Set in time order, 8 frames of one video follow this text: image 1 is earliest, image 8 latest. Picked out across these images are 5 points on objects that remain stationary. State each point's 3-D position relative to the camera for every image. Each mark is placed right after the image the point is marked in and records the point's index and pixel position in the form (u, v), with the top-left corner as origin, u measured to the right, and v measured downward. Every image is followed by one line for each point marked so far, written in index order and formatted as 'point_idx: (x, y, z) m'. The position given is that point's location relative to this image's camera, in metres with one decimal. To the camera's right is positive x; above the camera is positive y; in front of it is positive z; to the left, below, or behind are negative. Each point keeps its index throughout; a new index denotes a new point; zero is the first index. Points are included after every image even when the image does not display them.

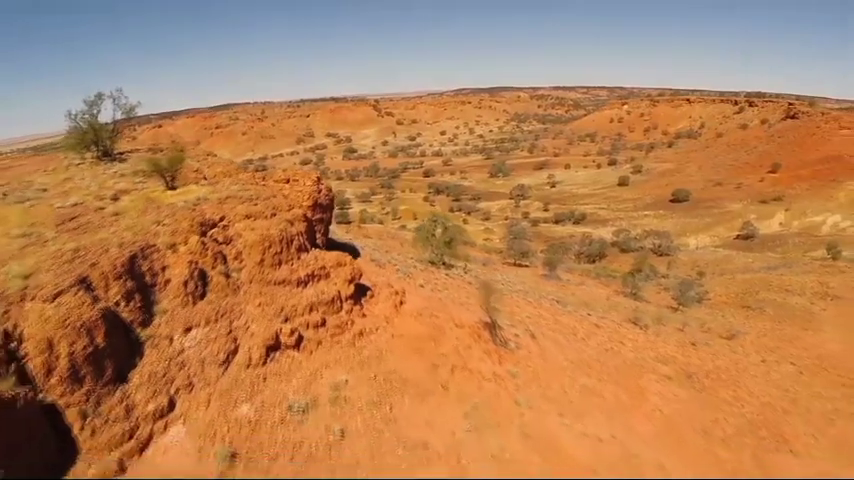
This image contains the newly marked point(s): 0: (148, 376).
0: (-2.3, -1.2, +5.2) m
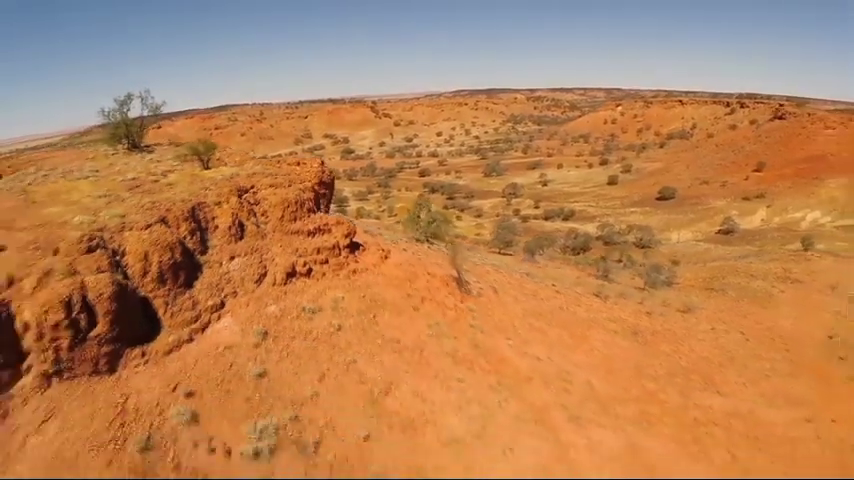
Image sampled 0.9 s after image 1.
0: (-2.7, -0.6, +7.4) m
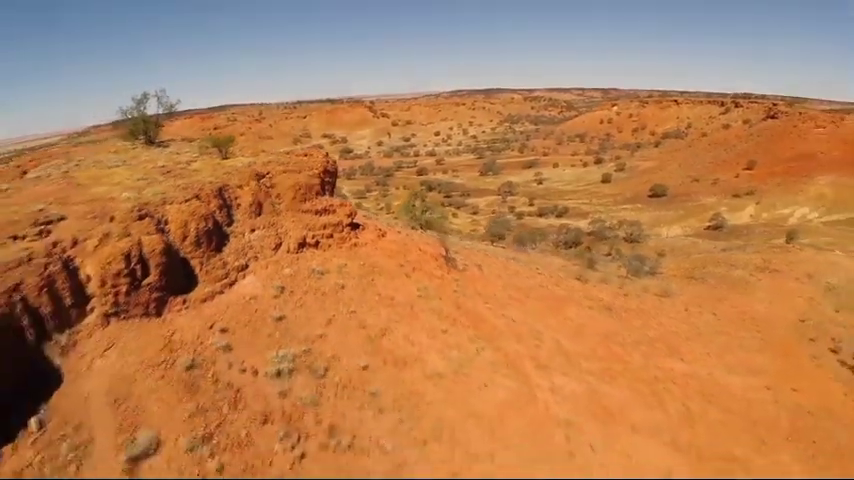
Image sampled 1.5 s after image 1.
0: (-2.9, -0.2, +8.8) m
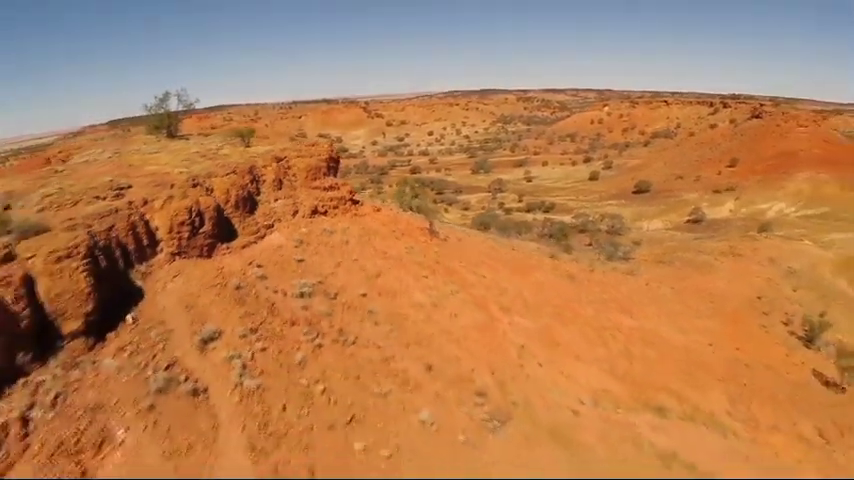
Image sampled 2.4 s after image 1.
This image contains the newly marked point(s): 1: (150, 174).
0: (-3.1, +0.5, +11.3) m
1: (-5.4, +1.2, +11.4) m
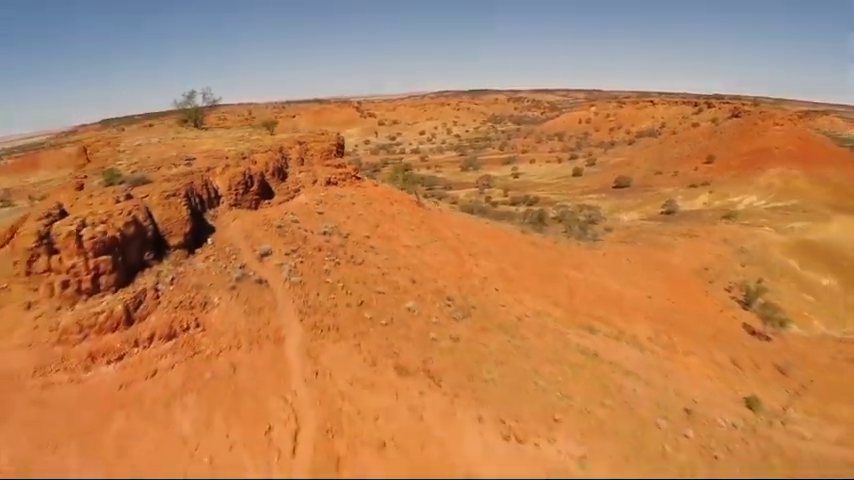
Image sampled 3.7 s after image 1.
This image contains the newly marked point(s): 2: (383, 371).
0: (-3.5, +1.5, +15.0) m
1: (-5.7, +2.3, +15.2) m
2: (-0.7, -2.2, +10.0) m
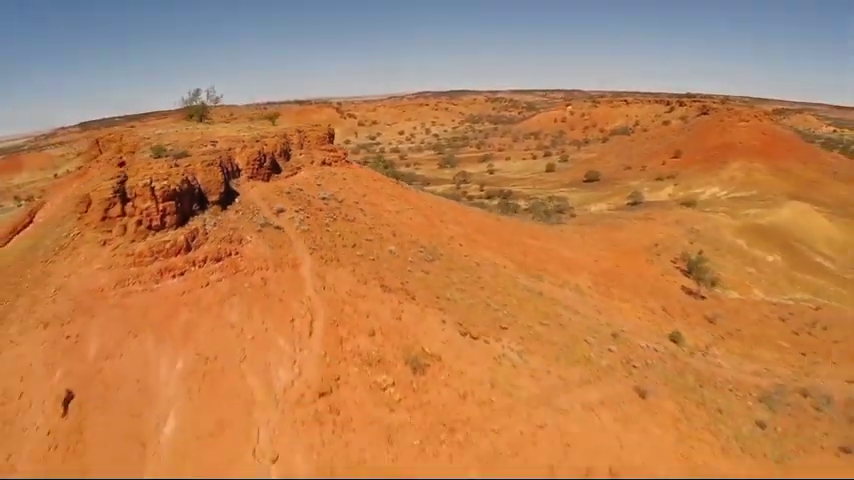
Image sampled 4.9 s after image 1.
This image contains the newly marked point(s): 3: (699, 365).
0: (-4.2, +2.6, +18.5) m
1: (-6.5, +3.3, +18.6) m
2: (-1.2, -1.1, +13.6) m
3: (+9.1, -4.1, +19.4) m
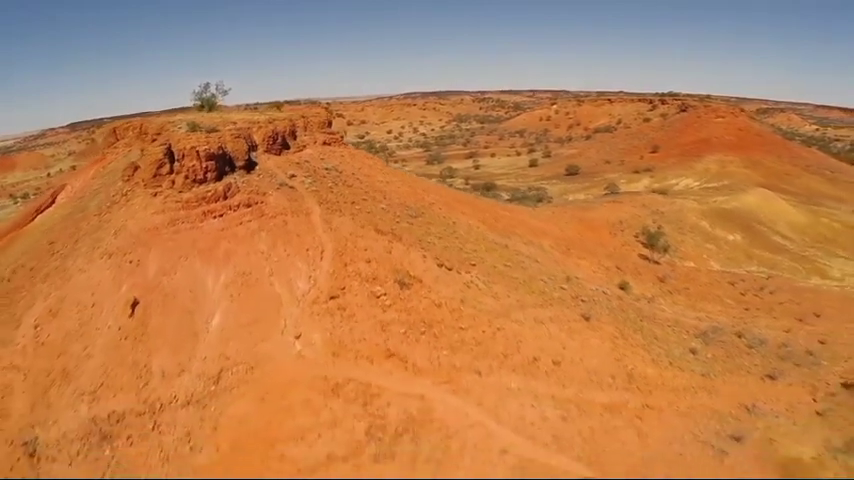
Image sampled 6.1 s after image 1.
0: (-4.8, +4.0, +21.8) m
1: (-7.1, +4.7, +21.8) m
2: (-1.7, +0.3, +16.9) m
3: (+8.5, -2.6, +22.9) m
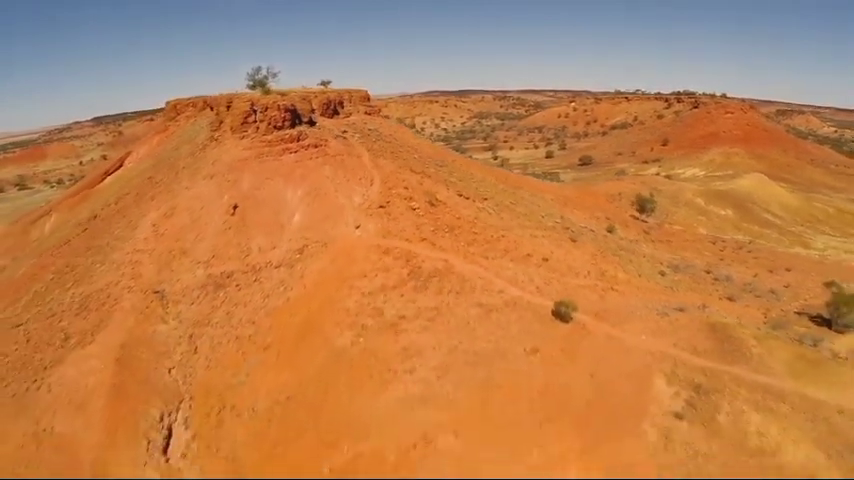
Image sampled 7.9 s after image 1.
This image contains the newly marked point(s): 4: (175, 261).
0: (-3.9, +6.5, +26.6) m
1: (-6.2, +7.2, +26.7) m
2: (-0.9, +2.8, +21.7) m
3: (+9.3, -0.2, +27.4) m
4: (-7.6, -0.7, +17.9) m
